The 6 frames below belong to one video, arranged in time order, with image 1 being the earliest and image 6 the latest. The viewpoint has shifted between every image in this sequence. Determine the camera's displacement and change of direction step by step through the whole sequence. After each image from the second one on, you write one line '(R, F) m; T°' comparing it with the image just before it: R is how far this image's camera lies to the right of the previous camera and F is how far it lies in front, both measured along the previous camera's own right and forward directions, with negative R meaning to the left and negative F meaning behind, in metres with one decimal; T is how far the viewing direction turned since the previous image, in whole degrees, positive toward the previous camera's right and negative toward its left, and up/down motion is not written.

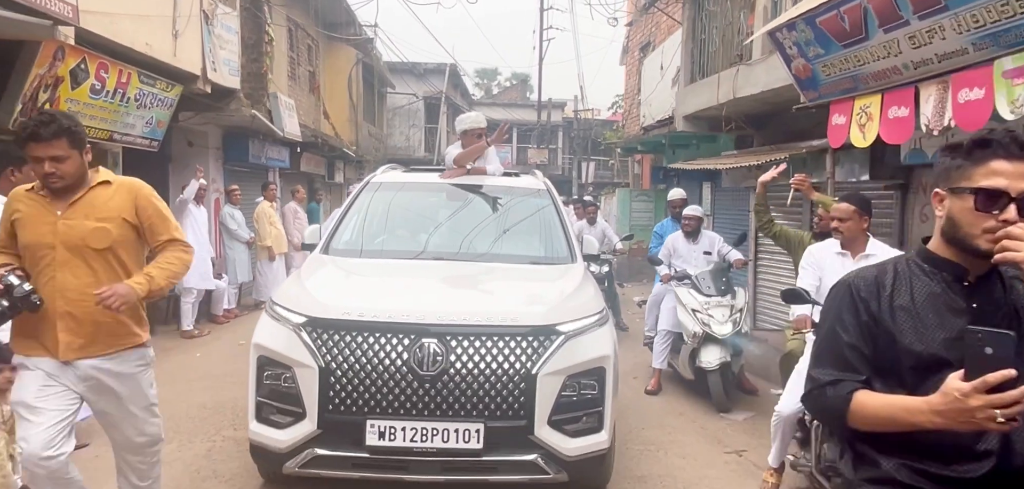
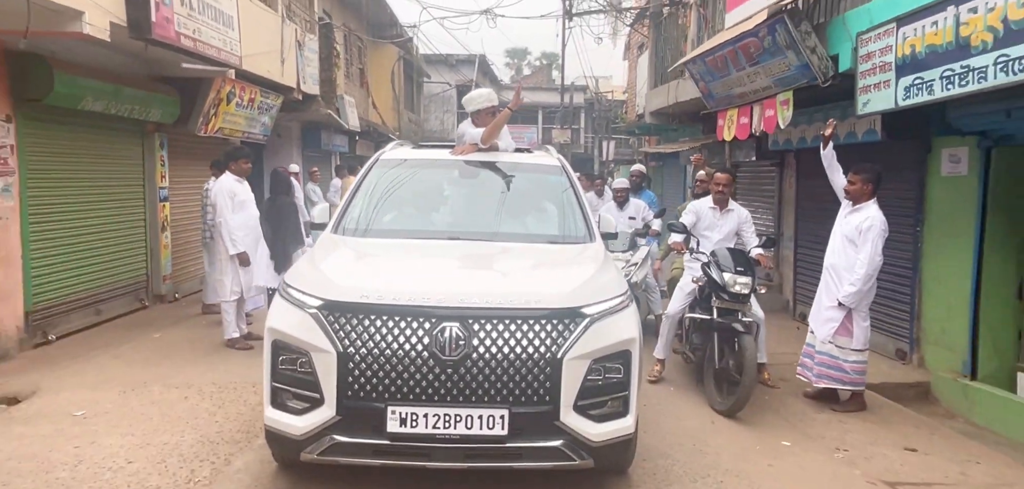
(+0.3, -3.3) m; -2°
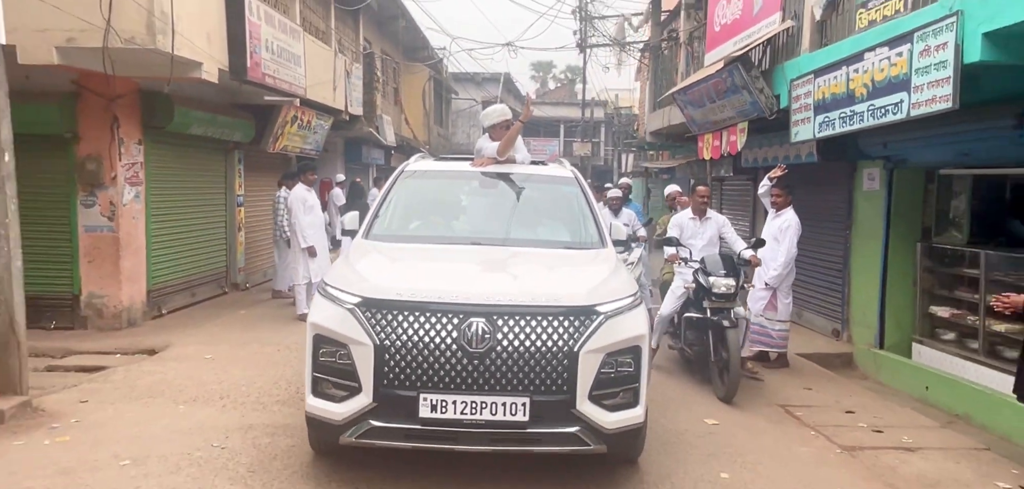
(+0.1, -1.8) m; -2°
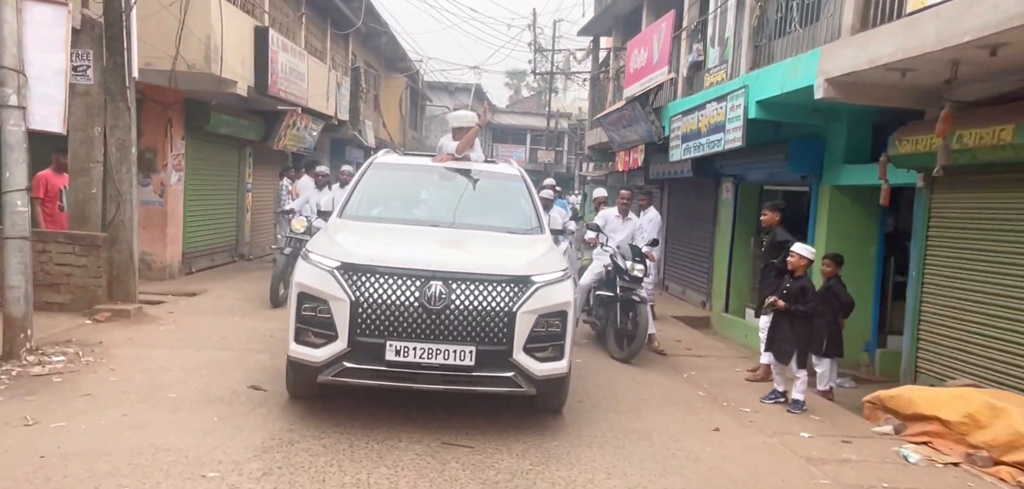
(+0.2, -2.8) m; +2°
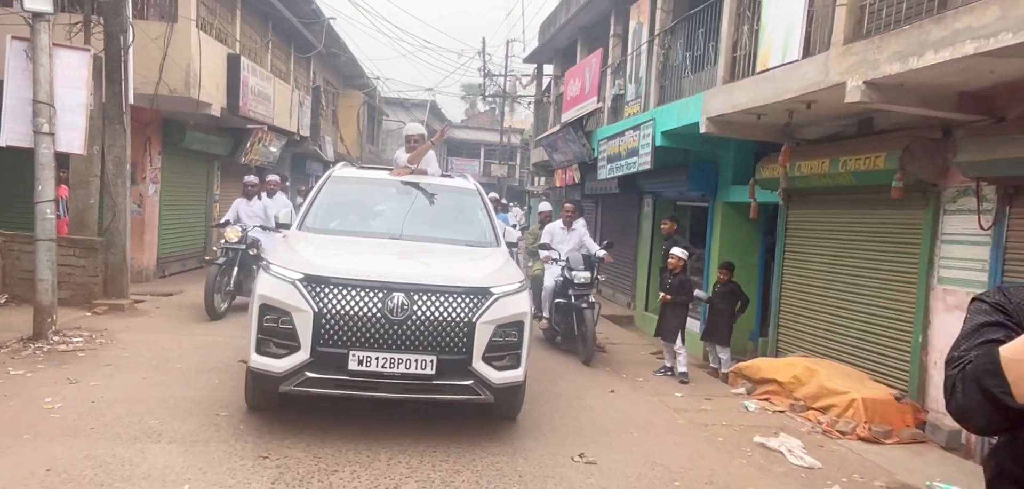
(+0.1, -1.4) m; +3°
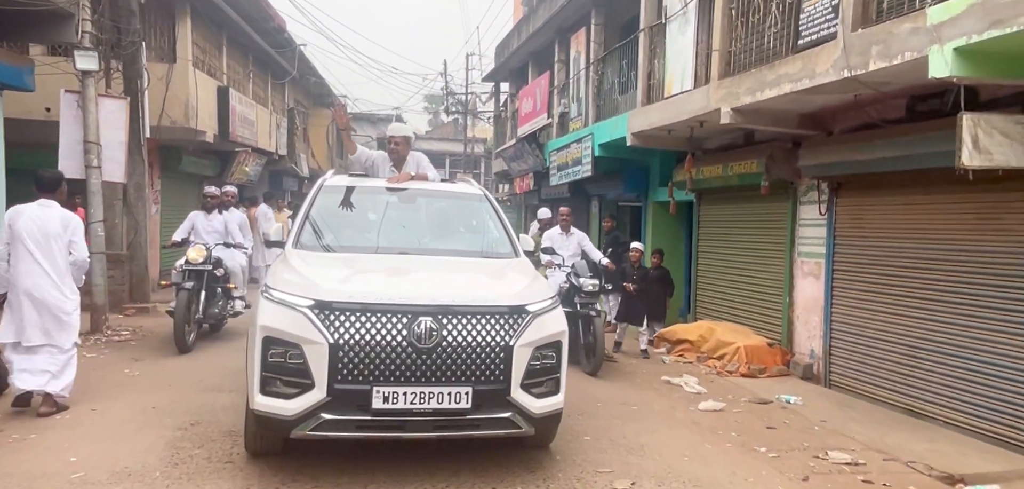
(0.0, -1.6) m; +2°
